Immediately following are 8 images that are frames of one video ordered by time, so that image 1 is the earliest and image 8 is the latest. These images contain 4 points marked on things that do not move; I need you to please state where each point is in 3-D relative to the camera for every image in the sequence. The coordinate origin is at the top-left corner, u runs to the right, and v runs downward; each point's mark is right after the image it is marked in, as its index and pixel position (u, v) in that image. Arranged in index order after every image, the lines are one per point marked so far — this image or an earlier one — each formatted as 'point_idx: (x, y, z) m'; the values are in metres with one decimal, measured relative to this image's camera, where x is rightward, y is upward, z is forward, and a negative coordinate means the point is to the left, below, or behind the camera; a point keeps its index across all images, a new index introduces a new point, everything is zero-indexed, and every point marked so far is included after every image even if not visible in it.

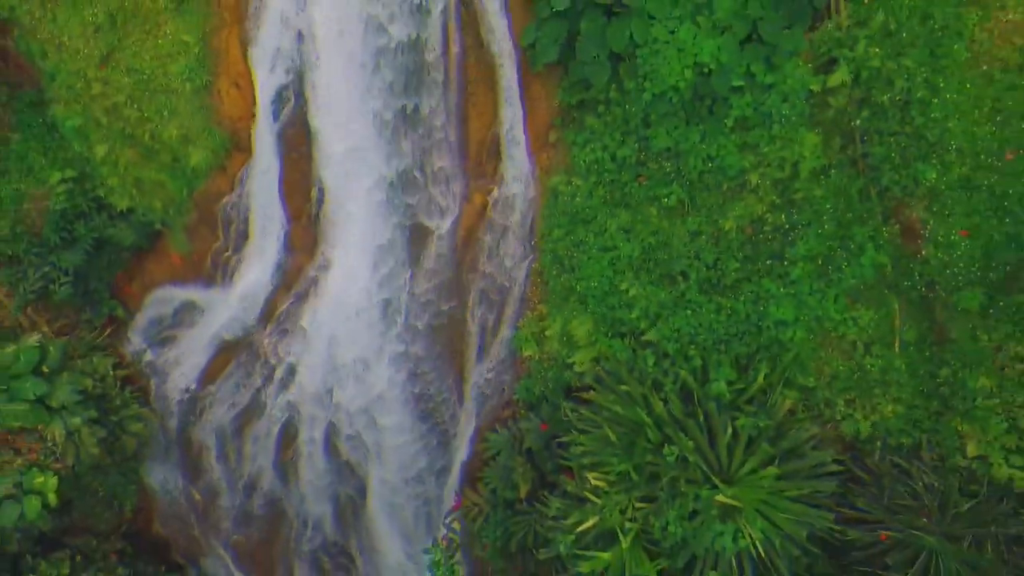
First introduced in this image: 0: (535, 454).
0: (+0.3, -1.7, +5.0) m
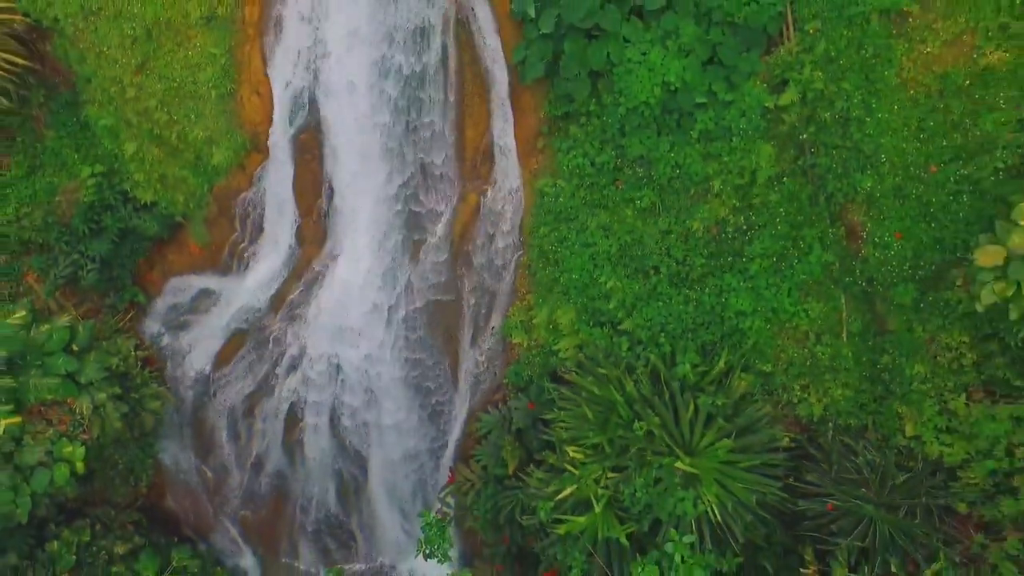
0: (+0.2, -1.6, +5.6) m
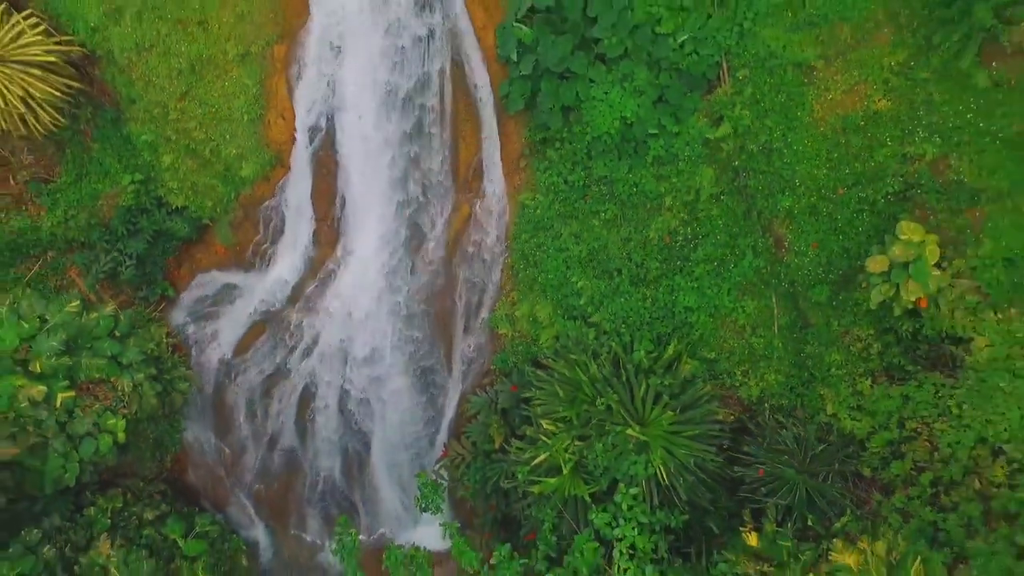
0: (0.0, -1.6, +6.6) m
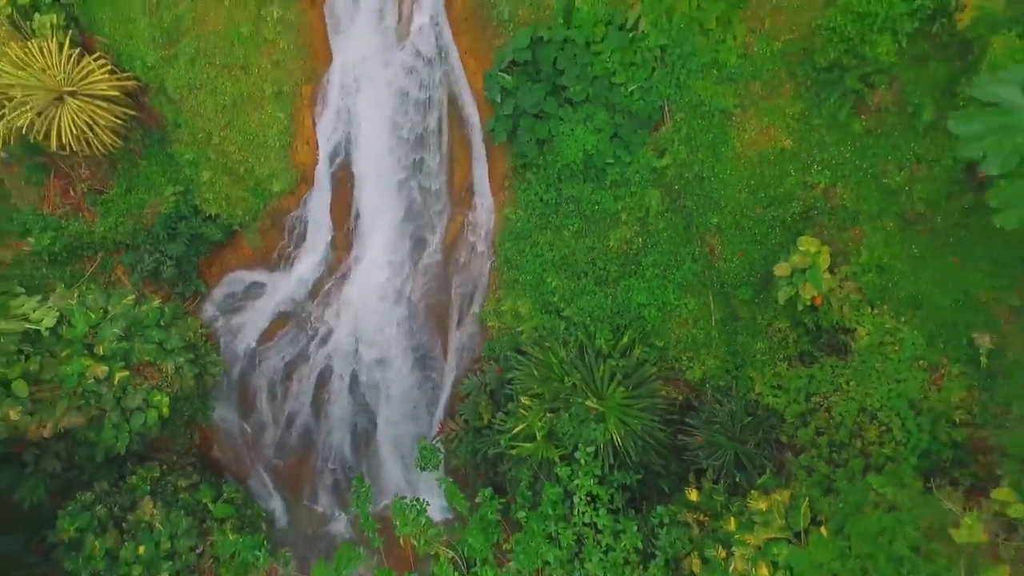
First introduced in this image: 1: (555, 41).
0: (-0.3, -1.6, +7.9) m
1: (+0.6, +3.2, +6.5) m
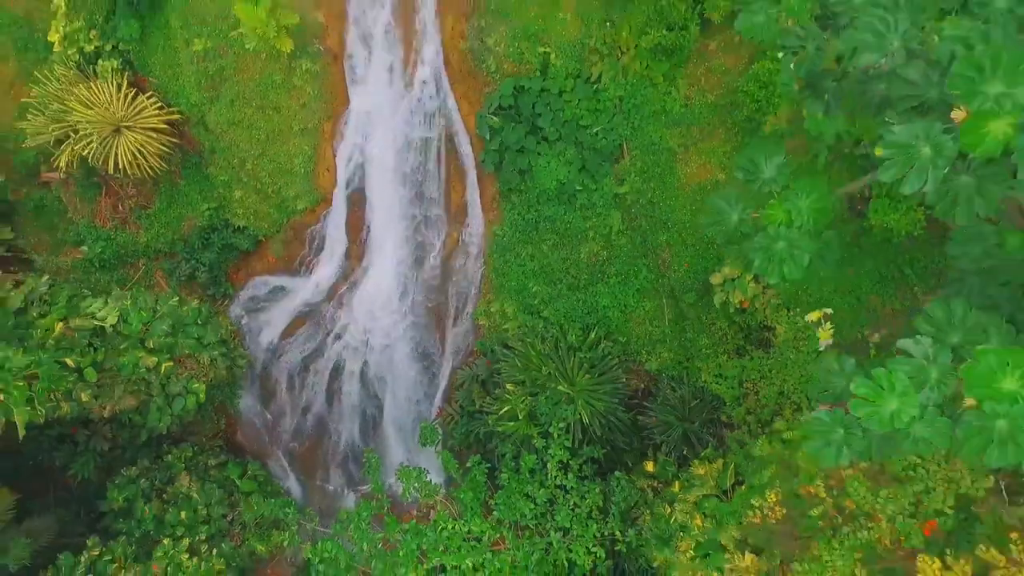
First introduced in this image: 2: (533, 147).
0: (-0.5, -1.7, +9.3) m
1: (+0.3, +3.1, +7.9) m
2: (+0.3, +2.3, +8.4) m
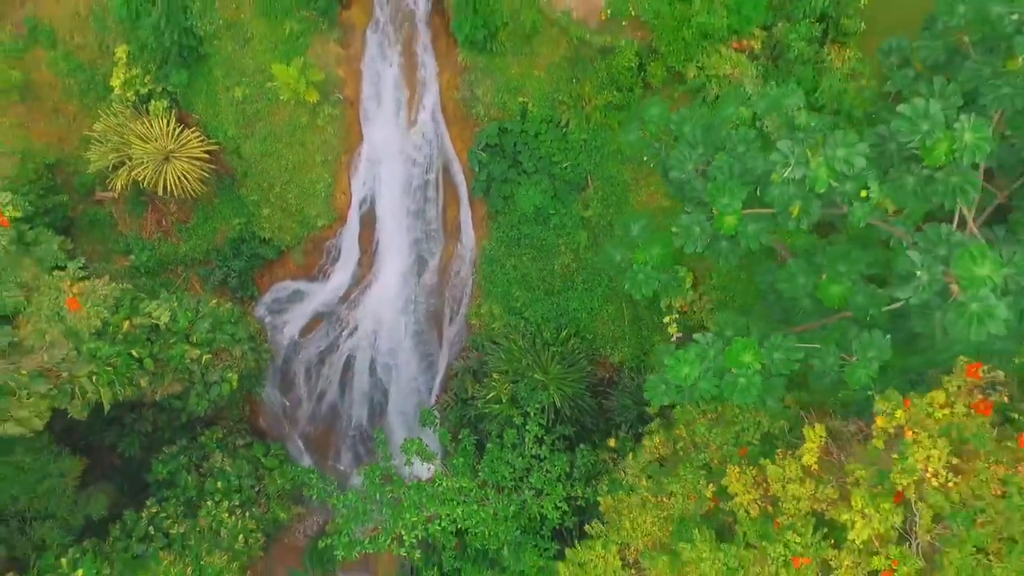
0: (-0.8, -1.8, +11.1) m
1: (+0.1, +3.0, +9.7) m
2: (+0.1, +2.2, +10.2) m
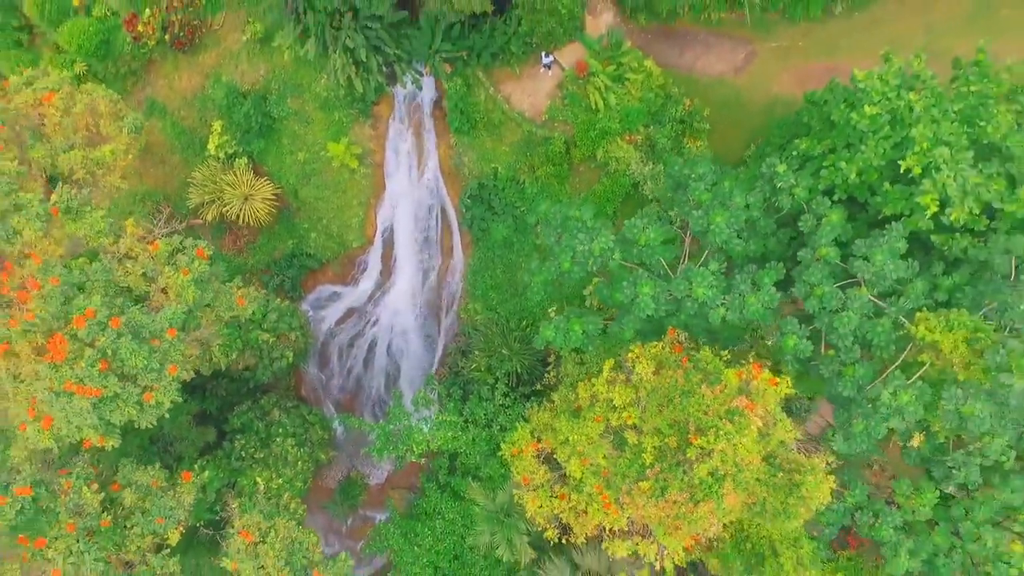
0: (-1.5, -1.9, +15.9) m
1: (-0.6, +2.9, +14.4) m
2: (-0.6, +2.1, +14.9) m
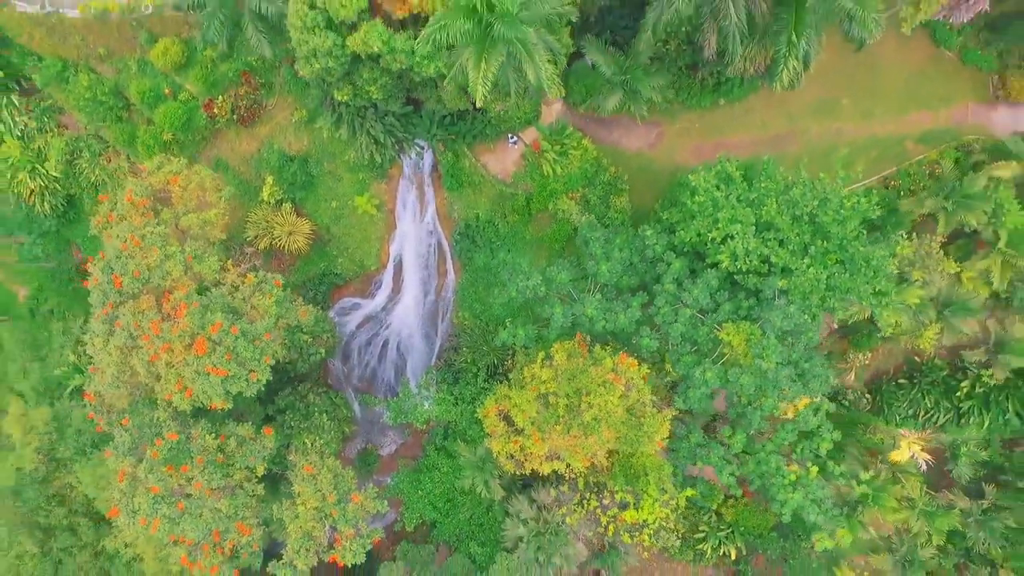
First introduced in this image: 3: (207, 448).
0: (-2.3, -2.4, +21.0) m
1: (-1.5, +2.4, +19.6) m
2: (-1.5, +1.6, +20.1) m
3: (-8.5, -4.5, +14.5) m
